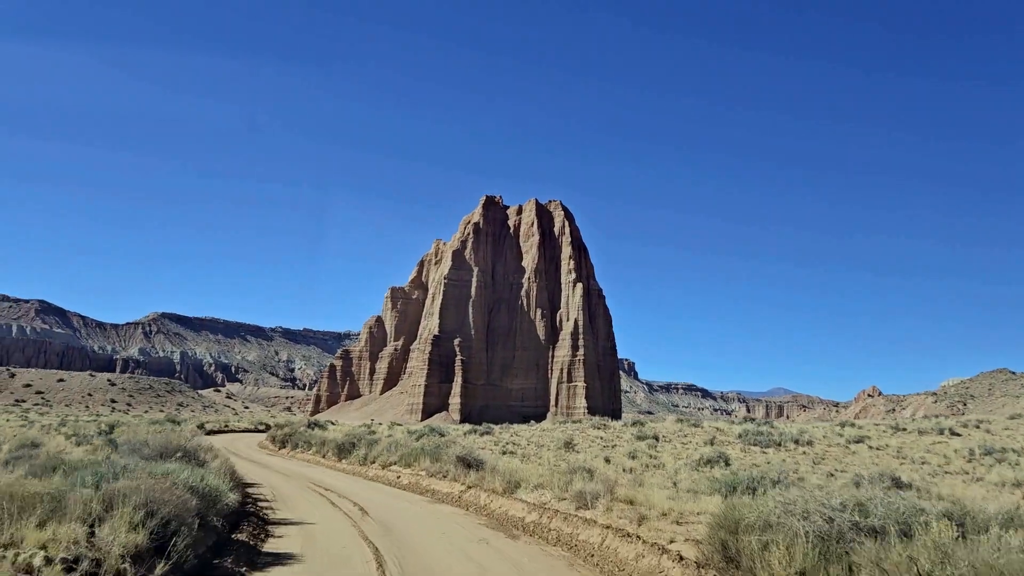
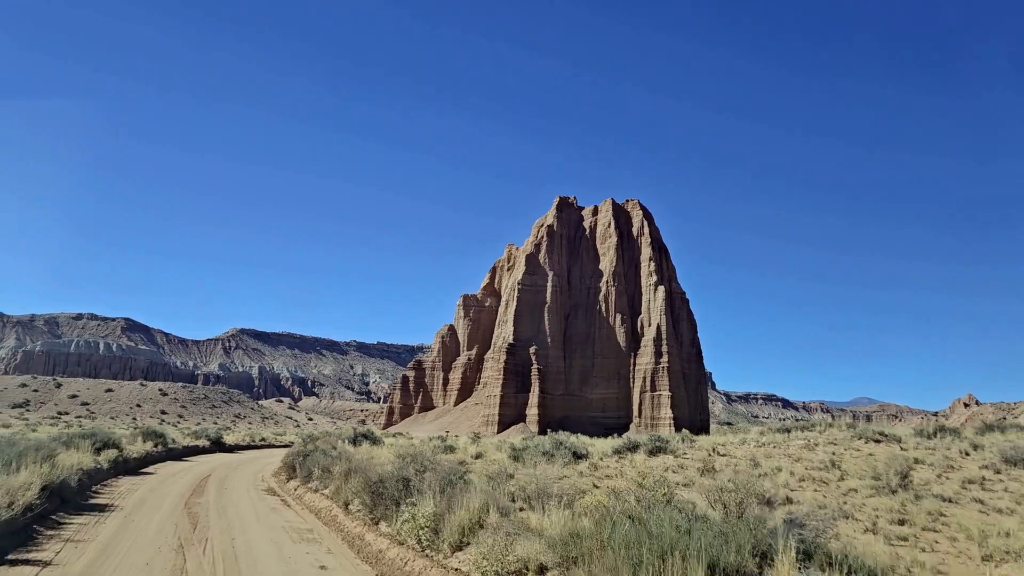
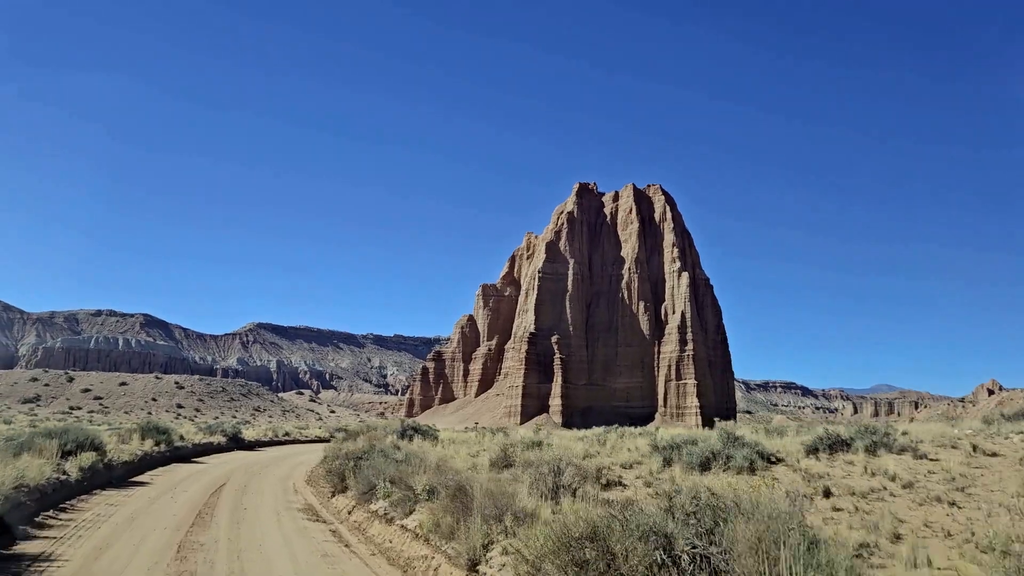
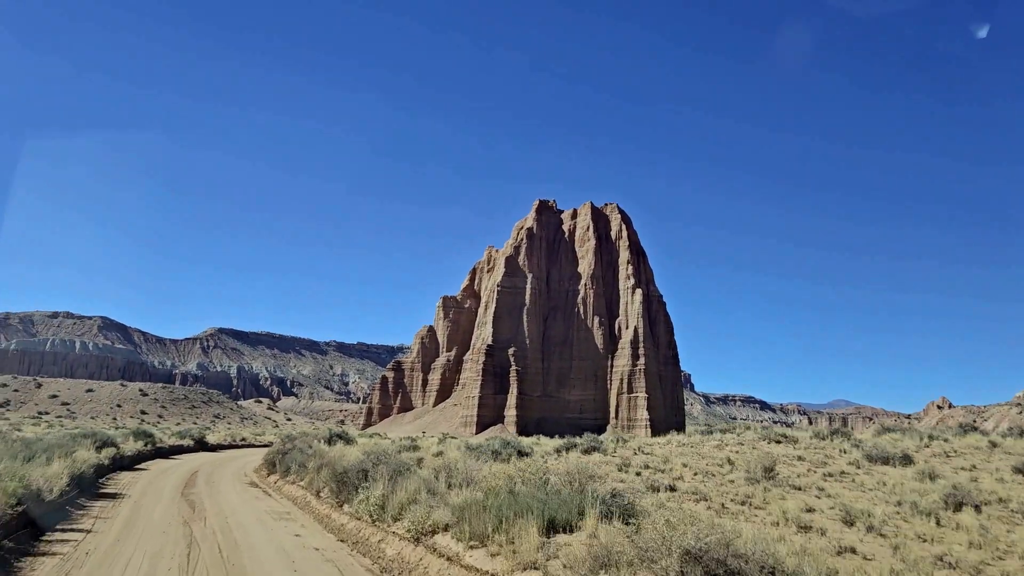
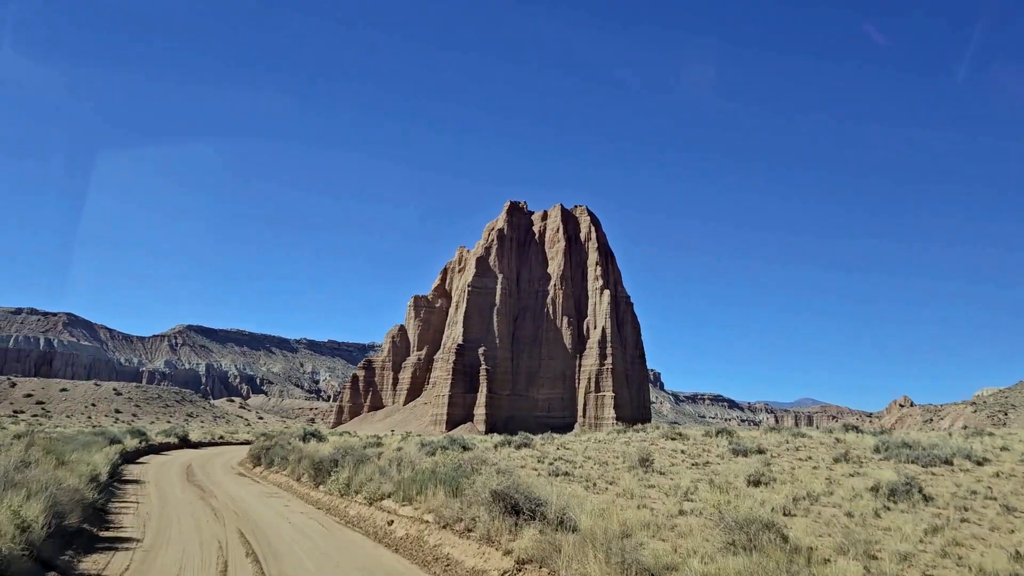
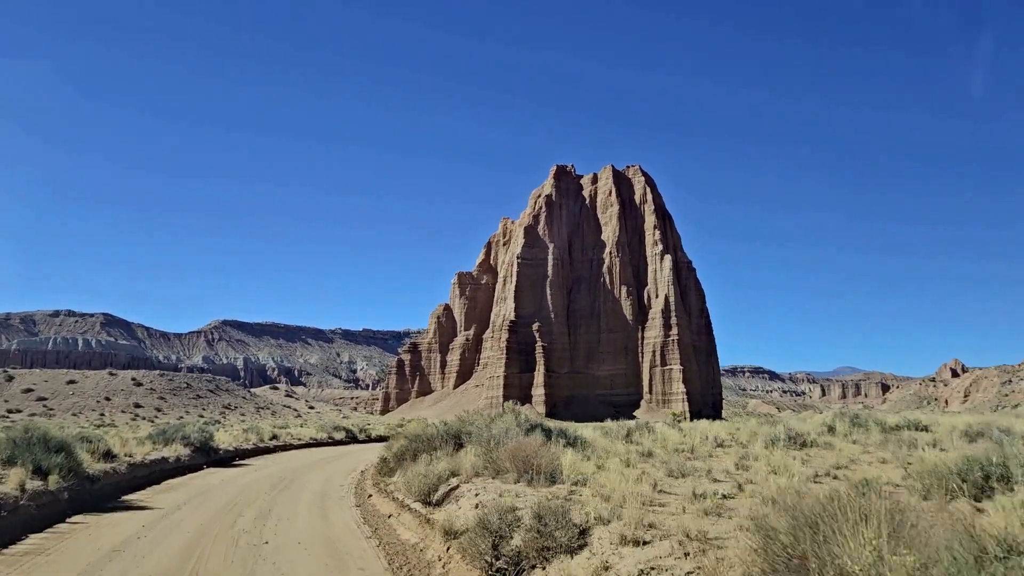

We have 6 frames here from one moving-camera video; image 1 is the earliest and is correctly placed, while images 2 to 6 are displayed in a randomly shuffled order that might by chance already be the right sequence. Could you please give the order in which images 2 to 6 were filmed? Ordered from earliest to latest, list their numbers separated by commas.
5, 4, 2, 3, 6
